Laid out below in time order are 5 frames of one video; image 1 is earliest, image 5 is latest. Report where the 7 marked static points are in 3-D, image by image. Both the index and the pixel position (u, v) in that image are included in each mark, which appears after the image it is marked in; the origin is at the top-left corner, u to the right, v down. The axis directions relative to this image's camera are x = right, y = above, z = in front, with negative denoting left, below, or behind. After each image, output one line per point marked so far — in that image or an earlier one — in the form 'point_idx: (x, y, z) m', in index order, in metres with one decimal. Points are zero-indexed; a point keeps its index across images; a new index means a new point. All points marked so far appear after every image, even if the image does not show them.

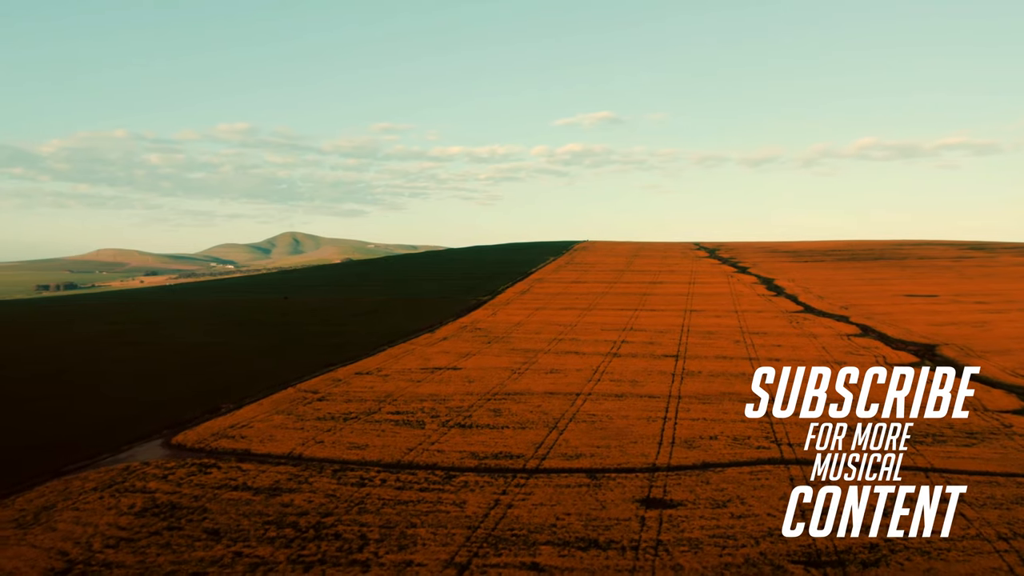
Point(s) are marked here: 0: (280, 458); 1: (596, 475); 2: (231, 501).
0: (-5.2, -3.8, +16.1) m
1: (+1.8, -4.1, +15.6) m
2: (-5.1, -3.9, +13.1) m
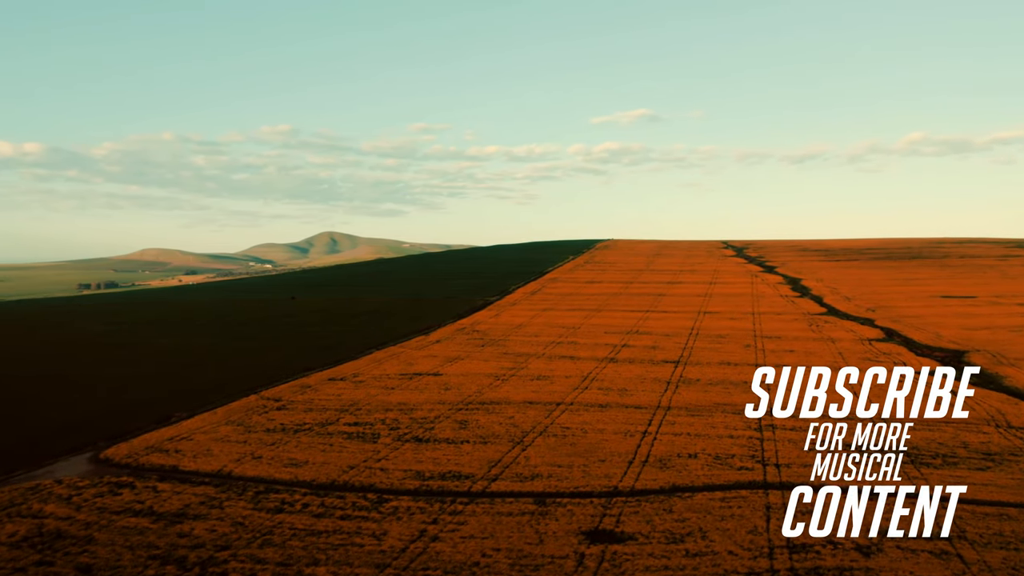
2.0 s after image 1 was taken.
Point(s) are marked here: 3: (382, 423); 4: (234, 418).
0: (-6.3, -3.9, +14.8) m
1: (+0.6, -4.2, +14.0) m
2: (-6.4, -4.0, +11.8) m
3: (-3.6, -3.7, +19.9) m
4: (-7.7, -3.6, +19.8) m
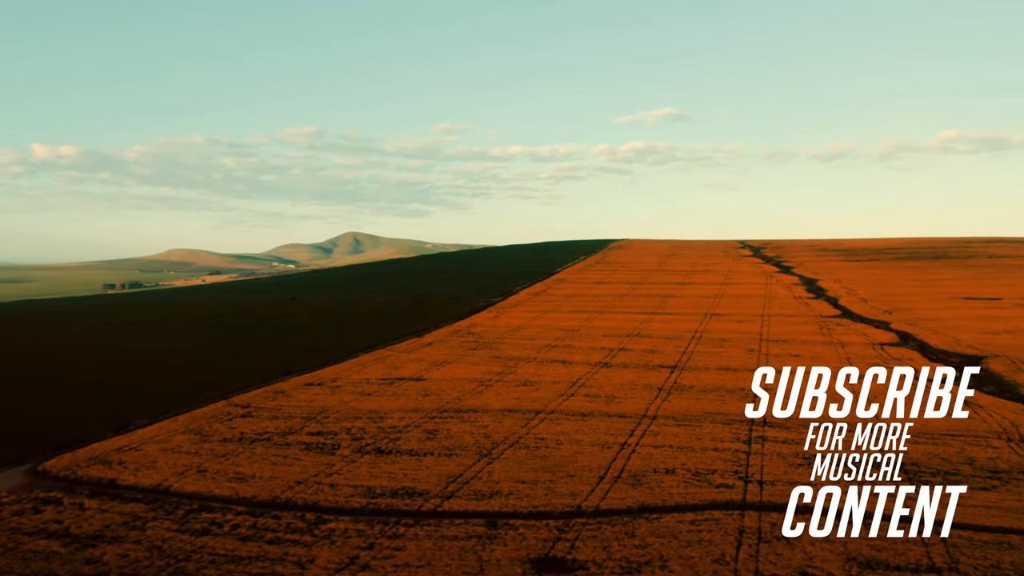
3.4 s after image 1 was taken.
0: (-7.2, -4.0, +13.9) m
1: (-0.3, -4.2, +13.0) m
2: (-7.4, -4.0, +11.0) m
3: (-4.4, -3.8, +18.9) m
4: (-8.4, -3.6, +18.9) m
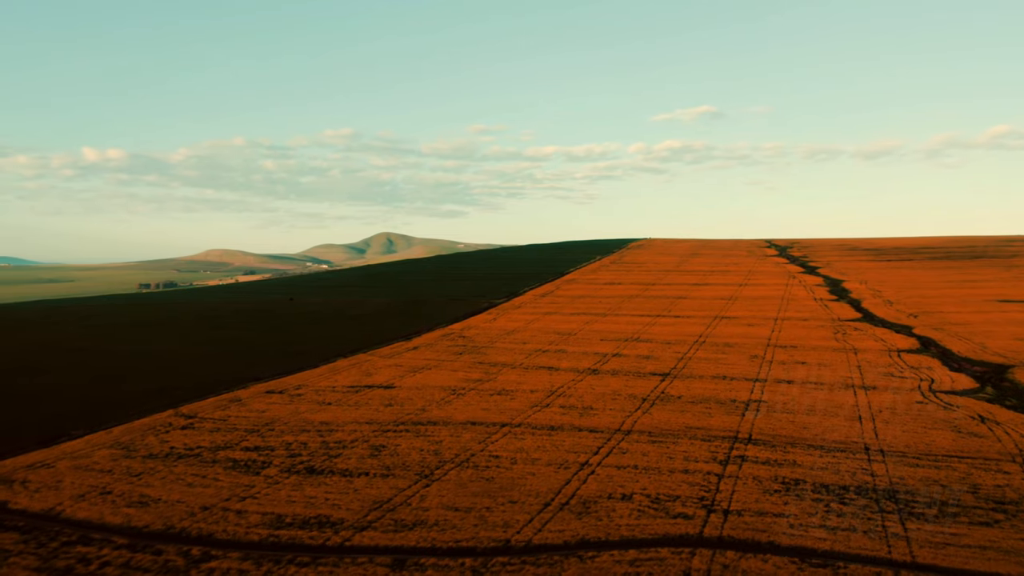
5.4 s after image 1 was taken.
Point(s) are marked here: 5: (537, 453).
0: (-8.6, -4.1, +12.6) m
1: (-1.7, -4.3, +11.4) m
2: (-8.9, -4.1, +9.7) m
3: (-5.5, -3.9, +17.5) m
4: (-9.6, -3.7, +17.7) m
5: (+0.7, -4.1, +17.7) m
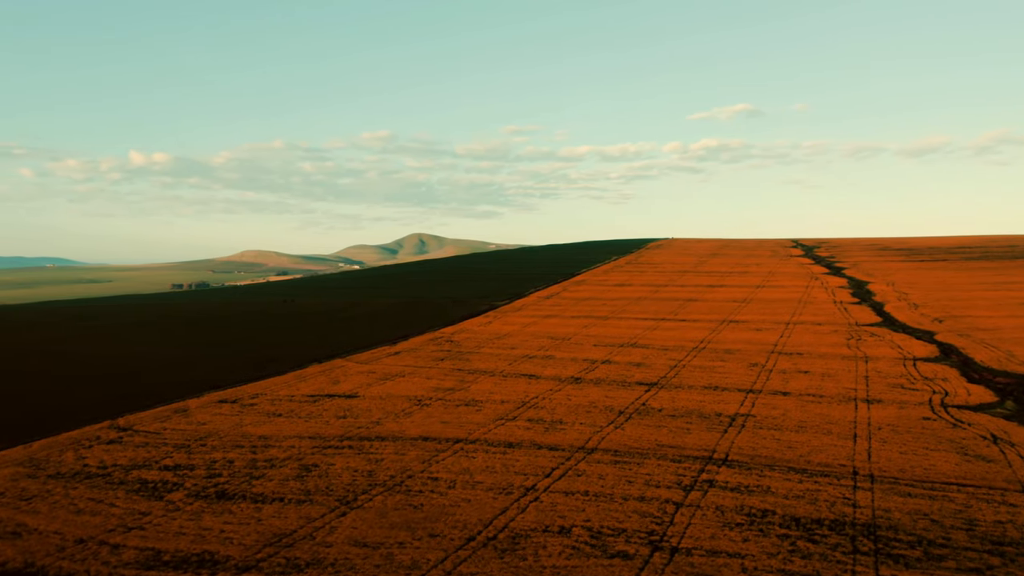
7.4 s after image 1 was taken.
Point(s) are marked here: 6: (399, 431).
0: (-10.1, -4.2, +11.4) m
1: (-3.2, -4.5, +9.9) m
2: (-10.5, -4.2, +8.4) m
3: (-6.8, -4.0, +16.1) m
4: (-10.9, -3.8, +16.4) m
5: (-0.6, -4.2, +16.1) m
6: (-3.1, -3.9, +19.6) m
